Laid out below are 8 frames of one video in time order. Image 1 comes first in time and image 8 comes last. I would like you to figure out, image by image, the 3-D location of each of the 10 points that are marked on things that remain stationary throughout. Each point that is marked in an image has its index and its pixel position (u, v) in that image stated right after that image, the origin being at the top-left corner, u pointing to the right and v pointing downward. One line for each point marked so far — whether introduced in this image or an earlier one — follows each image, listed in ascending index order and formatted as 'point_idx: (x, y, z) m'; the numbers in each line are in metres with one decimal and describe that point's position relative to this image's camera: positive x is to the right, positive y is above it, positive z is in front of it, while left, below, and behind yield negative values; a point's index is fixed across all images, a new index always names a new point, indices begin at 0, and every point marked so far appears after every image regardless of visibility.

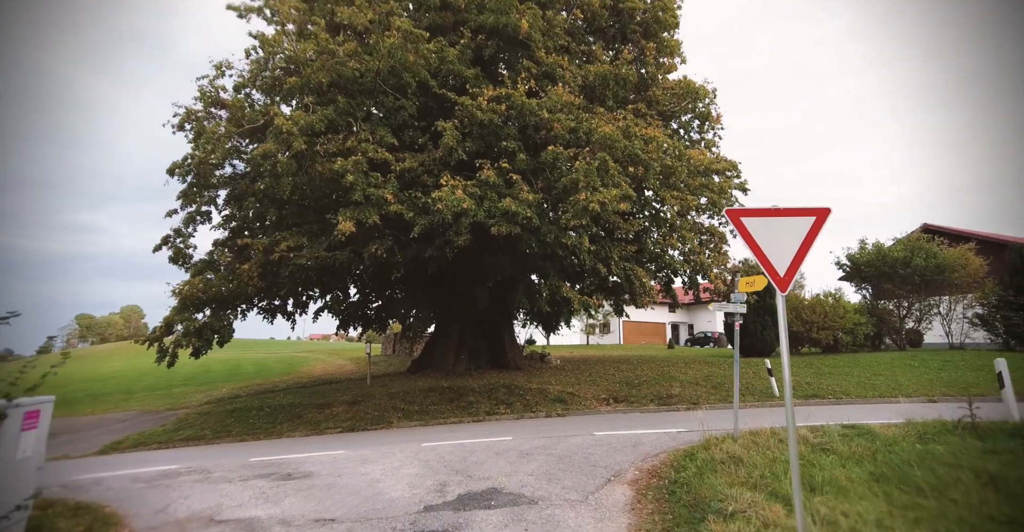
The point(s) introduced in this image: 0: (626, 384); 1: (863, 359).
0: (+3.5, -3.6, +14.8) m
1: (+12.0, -3.2, +16.7) m
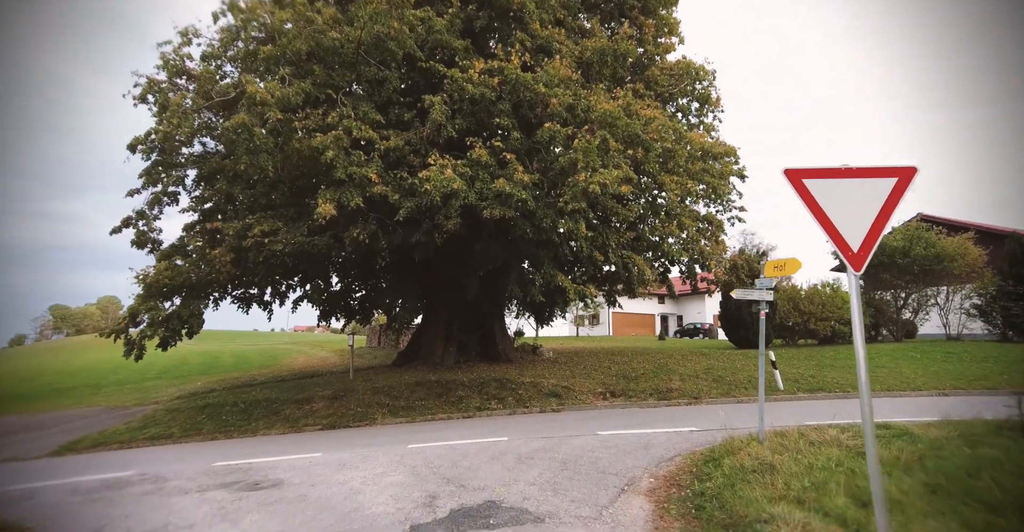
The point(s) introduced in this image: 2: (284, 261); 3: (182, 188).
0: (+3.2, -3.2, +14.1) m
1: (+11.7, -2.8, +16.3) m
2: (-6.0, +0.1, +13.0) m
3: (-8.9, +2.1, +13.2) m
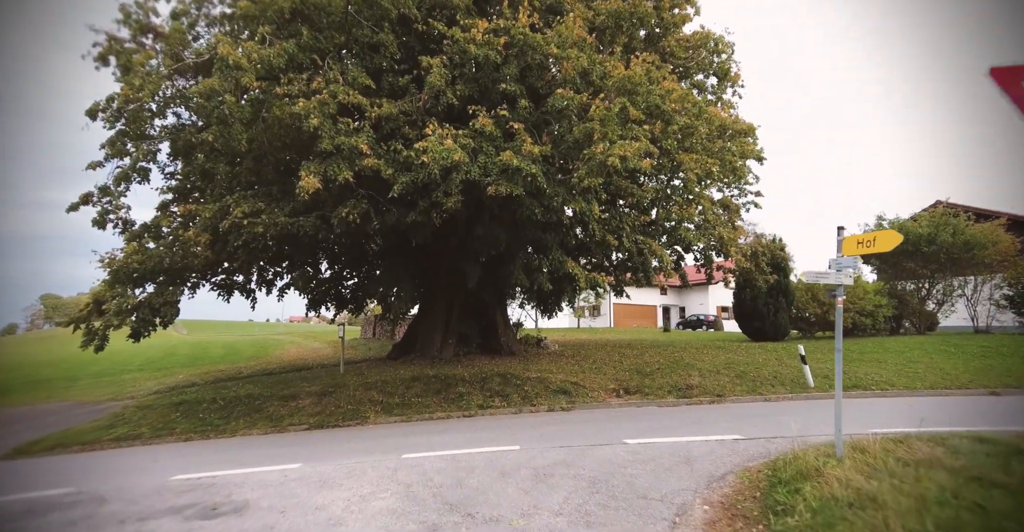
0: (+3.3, -2.9, +13.1) m
1: (+11.8, -2.5, +15.3) m
2: (-5.9, +0.5, +11.8) m
3: (-8.8, +2.5, +12.0) m
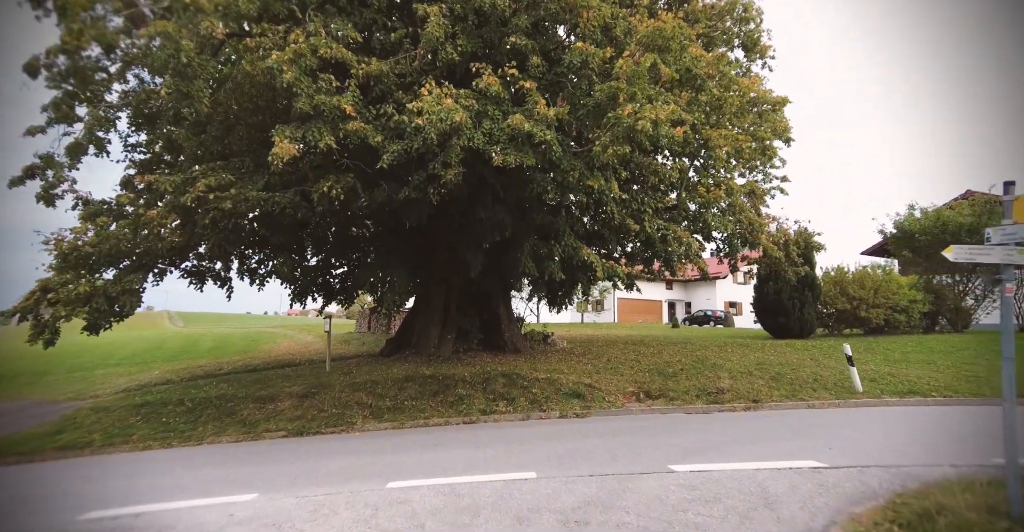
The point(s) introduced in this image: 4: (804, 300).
0: (+3.5, -2.6, +11.7) m
1: (+11.9, -2.2, +13.9) m
2: (-5.7, +0.8, +10.4) m
3: (-8.6, +2.9, +10.5) m
4: (+10.1, -1.2, +17.0) m
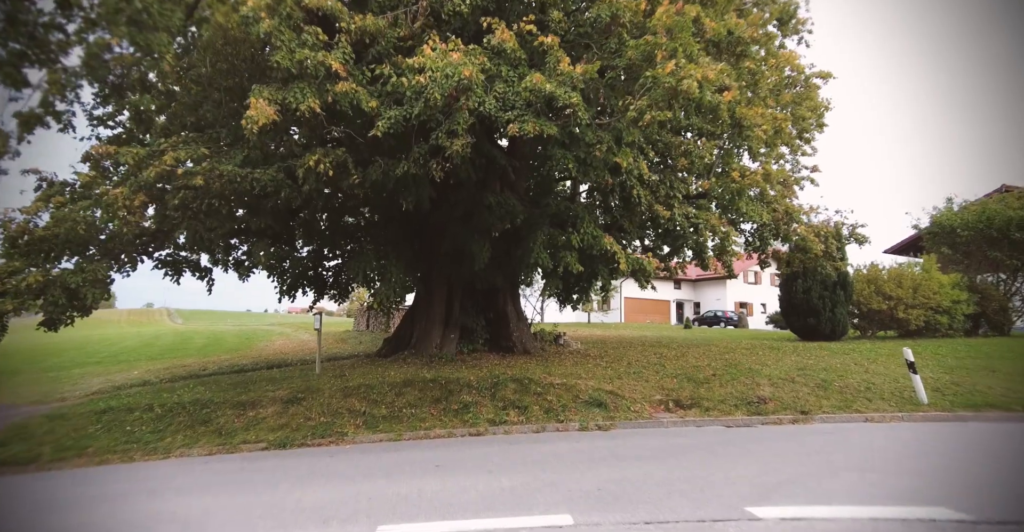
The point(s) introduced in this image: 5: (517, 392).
0: (+3.7, -2.4, +10.4) m
1: (+12.2, -2.1, +12.6) m
2: (-5.5, +1.1, +9.1) m
3: (-8.3, +3.1, +9.3) m
4: (+10.4, -1.1, +15.7) m
5: (+0.1, -2.5, +9.8) m
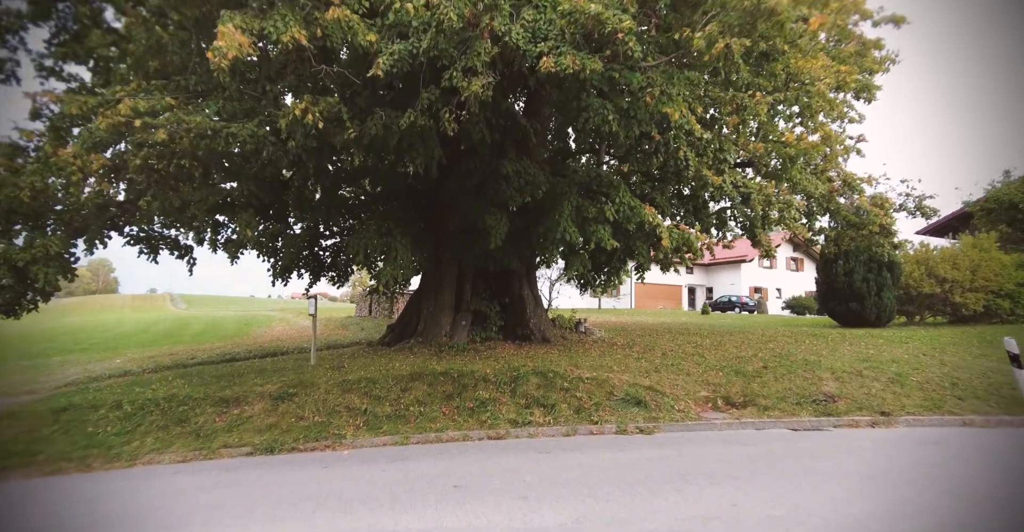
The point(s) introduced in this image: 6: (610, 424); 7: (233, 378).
0: (+4.1, -2.0, +9.1) m
1: (+12.6, -1.6, +11.2) m
2: (-5.1, +1.5, +7.8) m
3: (-7.9, +3.5, +7.9) m
4: (+10.8, -0.5, +14.3) m
5: (+0.5, -2.1, +8.5) m
6: (+1.5, -2.4, +7.4) m
7: (-5.6, -2.2, +9.8) m
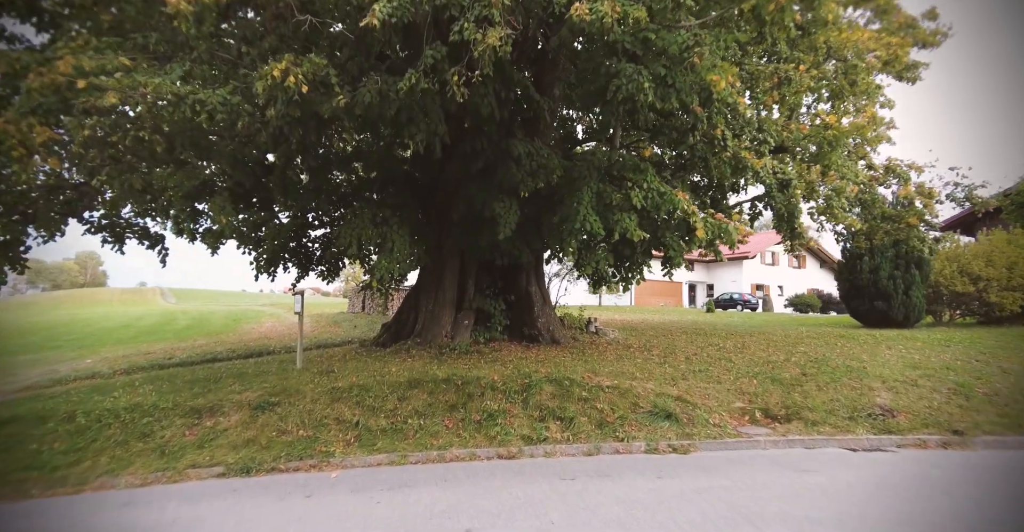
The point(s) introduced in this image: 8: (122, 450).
0: (+4.3, -1.9, +8.2) m
1: (+12.7, -1.6, +10.4) m
2: (-4.9, +1.6, +6.7) m
3: (-7.7, +3.7, +6.7) m
4: (+10.9, -0.4, +13.4) m
5: (+0.7, -2.0, +7.5) m
6: (+1.7, -2.3, +6.4) m
7: (-5.5, -2.1, +8.8) m
8: (-5.2, -2.5, +6.6) m
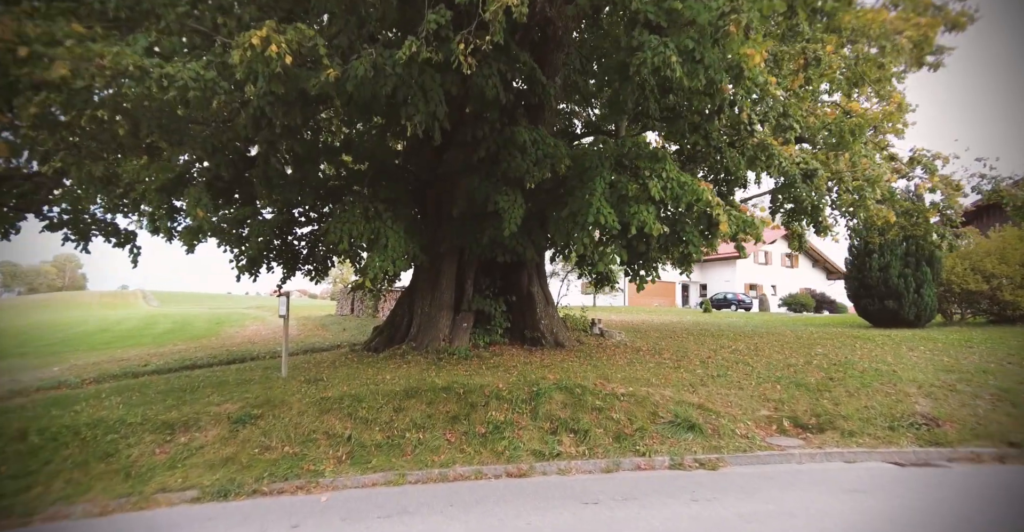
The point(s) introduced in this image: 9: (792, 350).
0: (+4.4, -1.9, +7.6) m
1: (+12.8, -1.5, +10.0) m
2: (-4.8, +1.6, +5.9) m
3: (-7.6, +3.7, +5.9) m
4: (+10.9, -0.4, +13.0) m
5: (+0.8, -2.0, +6.9) m
6: (+1.8, -2.3, +5.8) m
7: (-5.4, -2.1, +8.0) m
8: (-5.1, -2.5, +5.8) m
9: (+5.7, -1.7, +10.0) m
